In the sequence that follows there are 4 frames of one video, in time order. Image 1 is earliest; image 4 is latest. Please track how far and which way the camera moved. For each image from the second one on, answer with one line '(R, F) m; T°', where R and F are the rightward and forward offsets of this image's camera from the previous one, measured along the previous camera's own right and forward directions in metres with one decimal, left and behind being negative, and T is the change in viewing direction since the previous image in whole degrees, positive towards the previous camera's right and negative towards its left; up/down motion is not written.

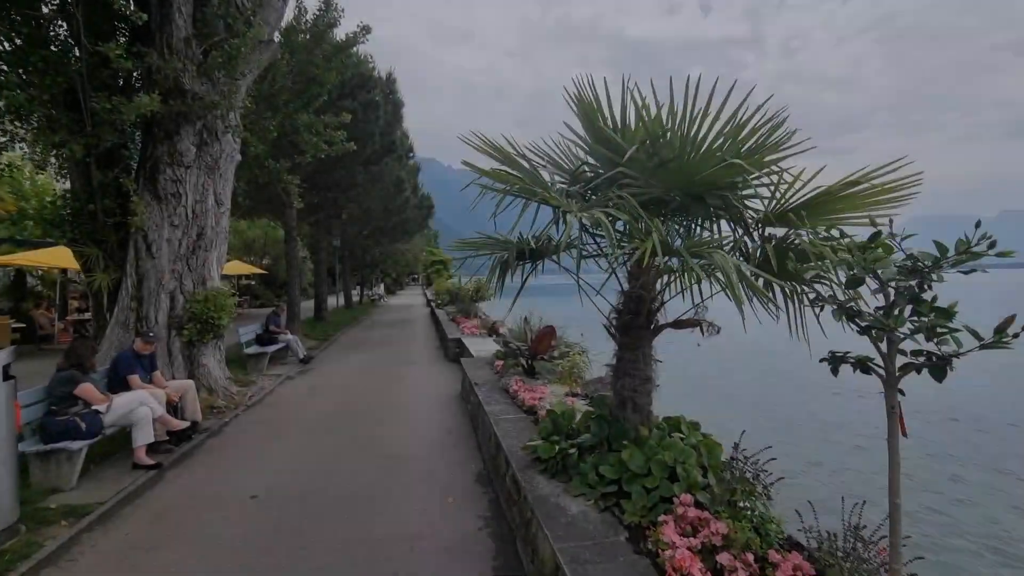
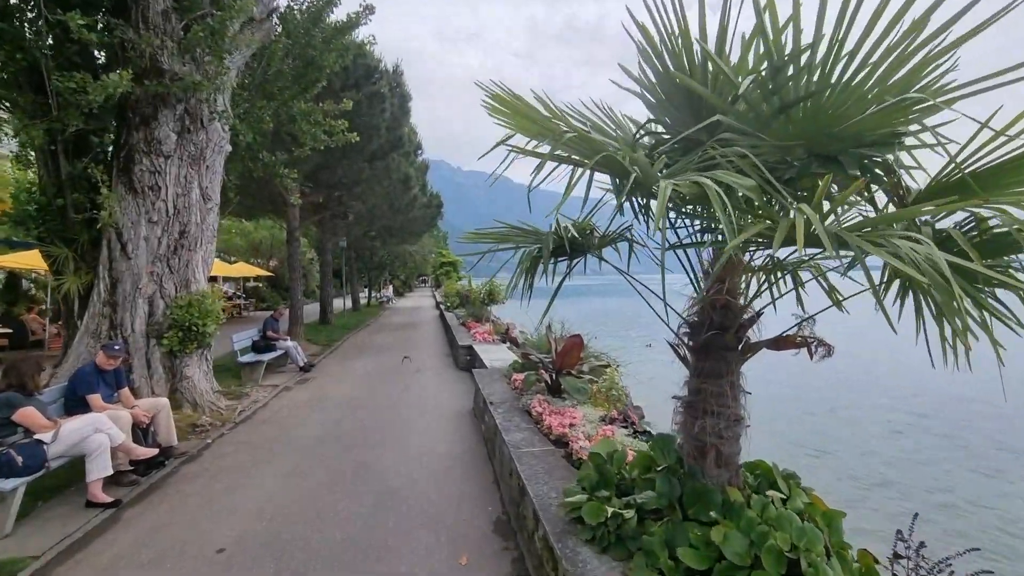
(-0.2, +1.0) m; -1°
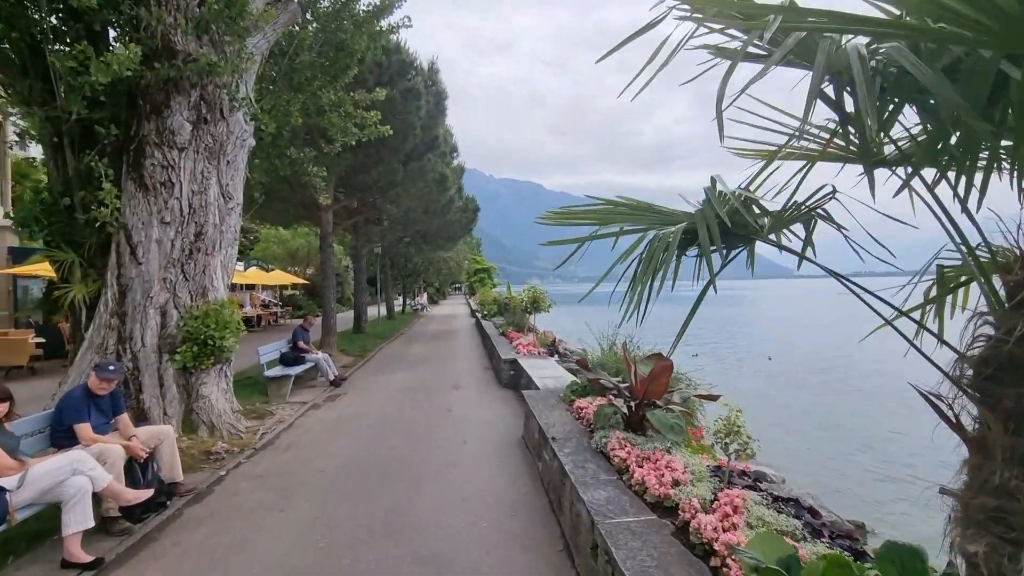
(-0.4, +1.2) m; -4°
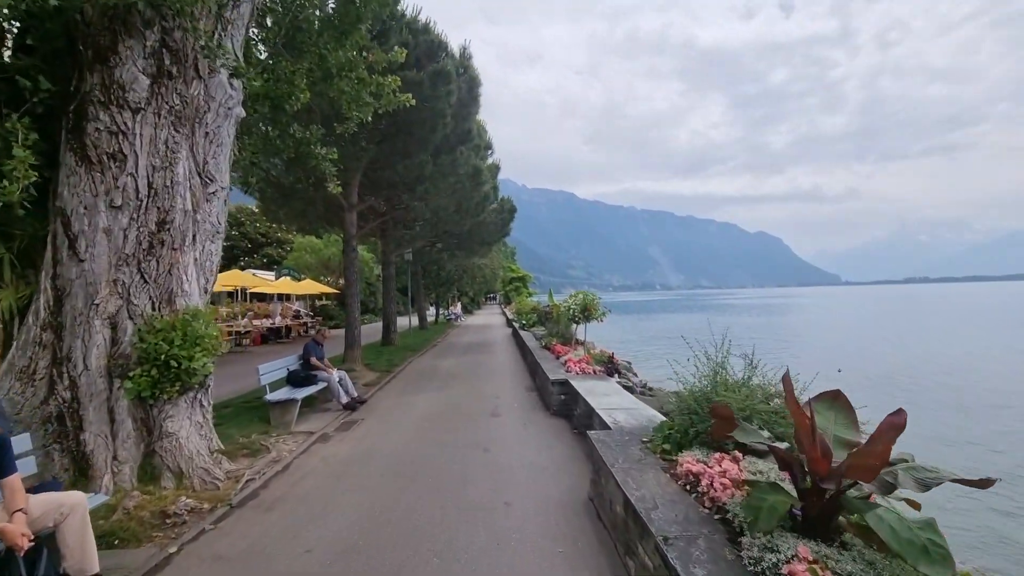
(-0.3, +2.0) m; -4°
